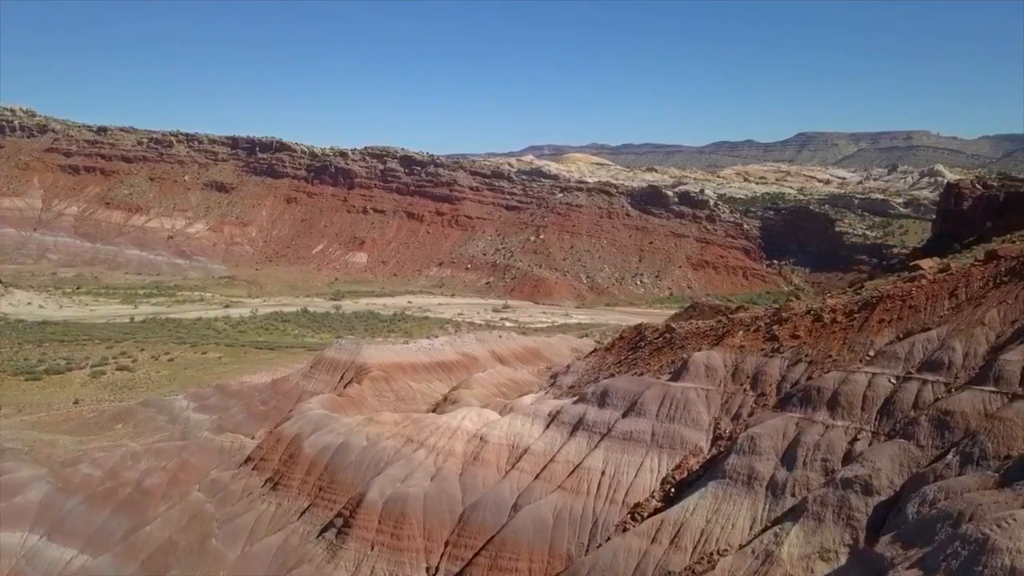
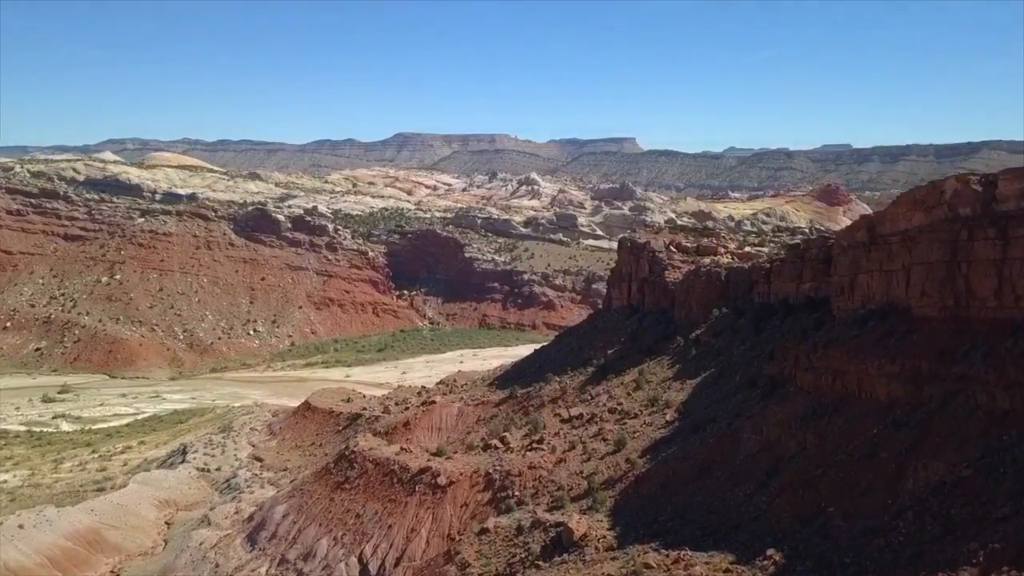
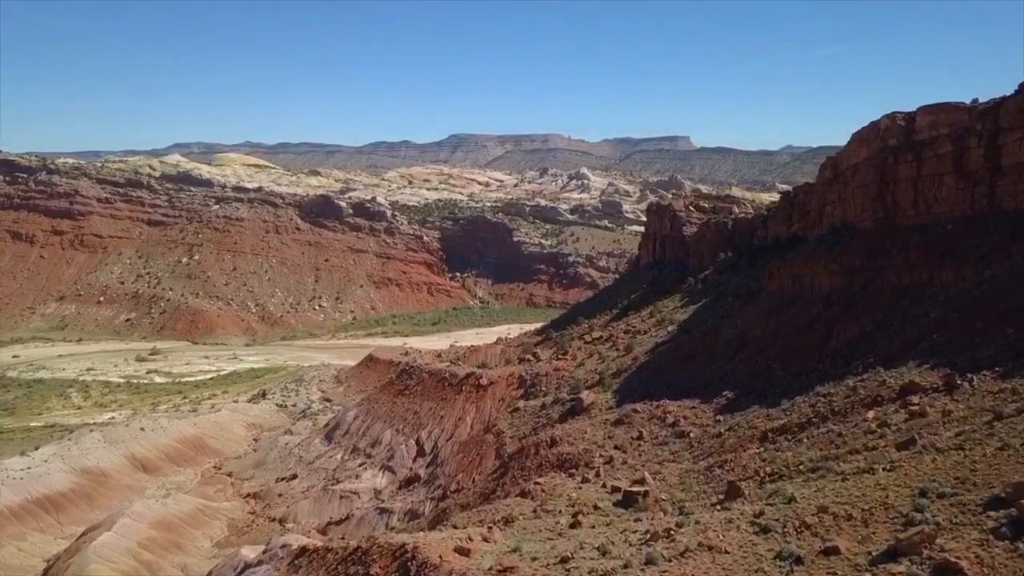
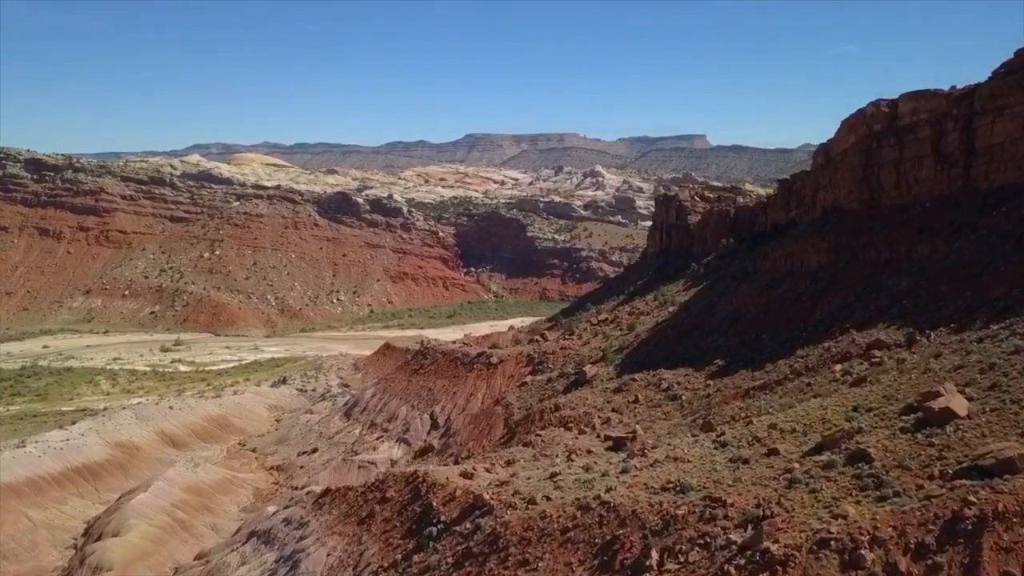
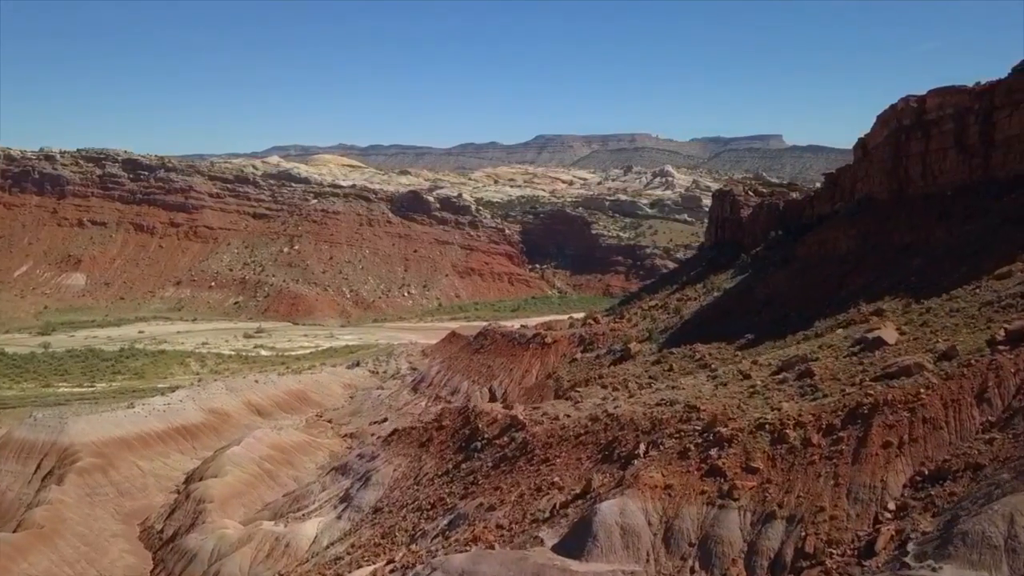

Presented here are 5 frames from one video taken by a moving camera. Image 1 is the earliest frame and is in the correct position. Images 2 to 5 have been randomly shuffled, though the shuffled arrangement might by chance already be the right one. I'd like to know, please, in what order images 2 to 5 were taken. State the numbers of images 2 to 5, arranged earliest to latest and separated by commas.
5, 4, 3, 2
